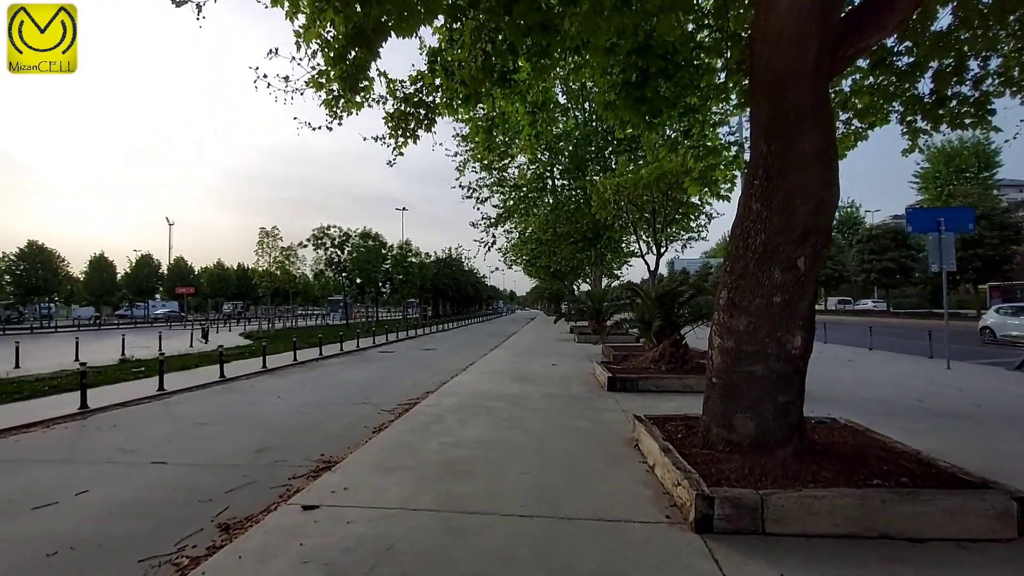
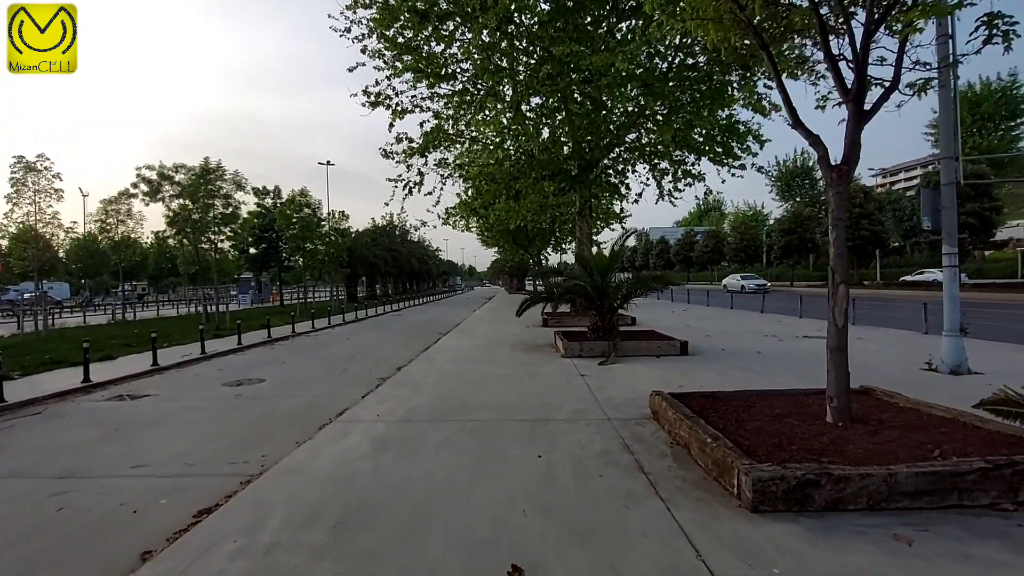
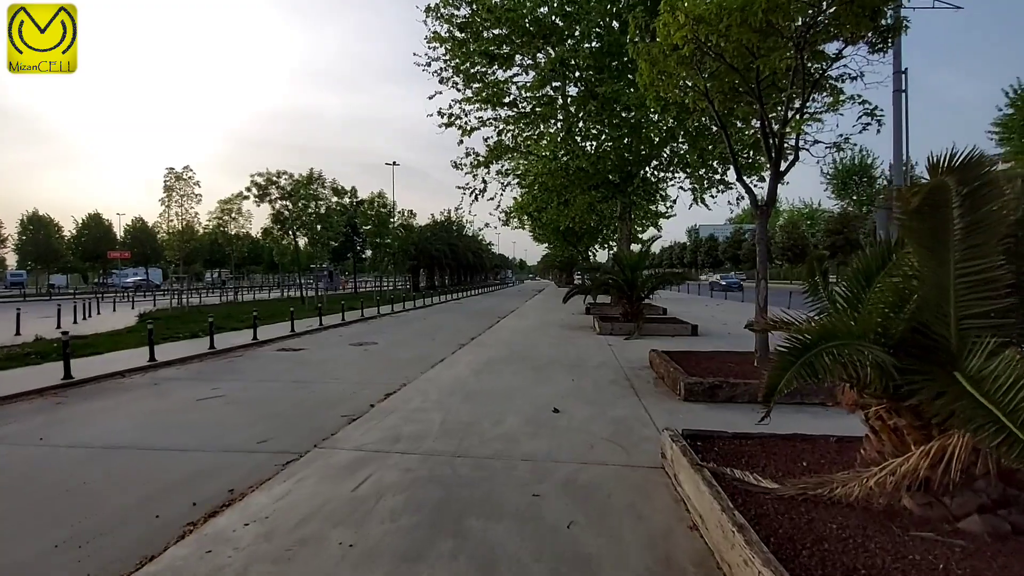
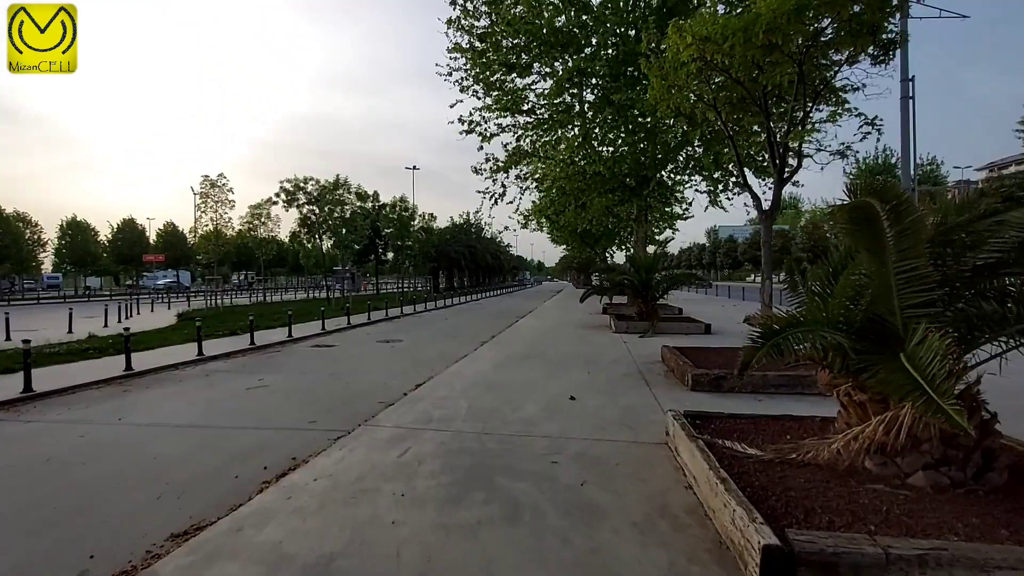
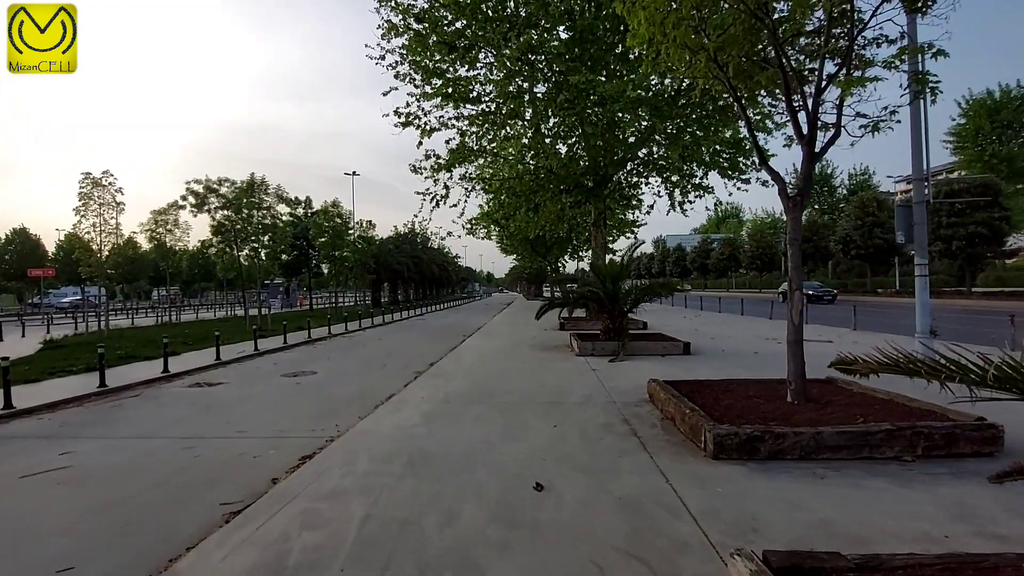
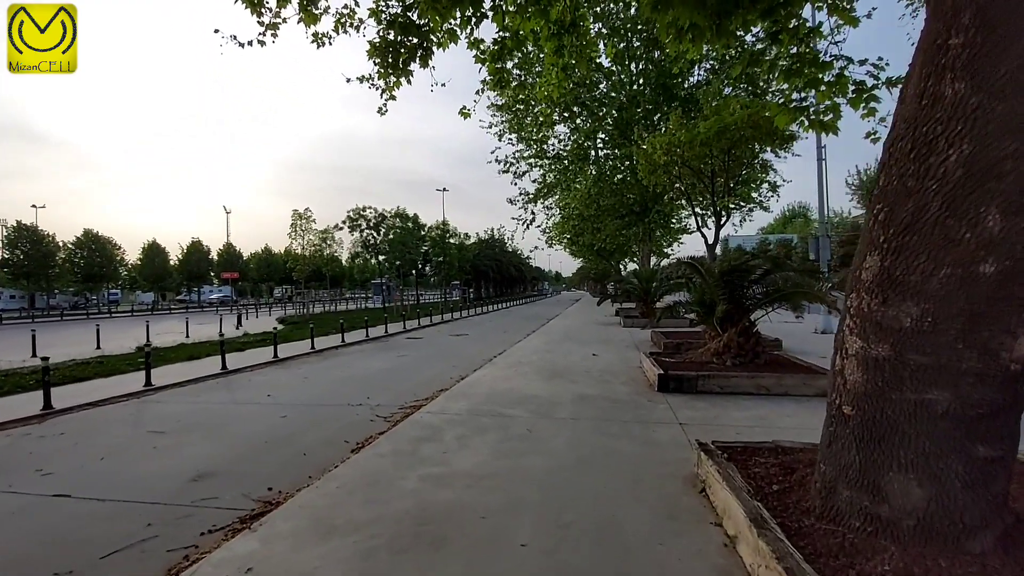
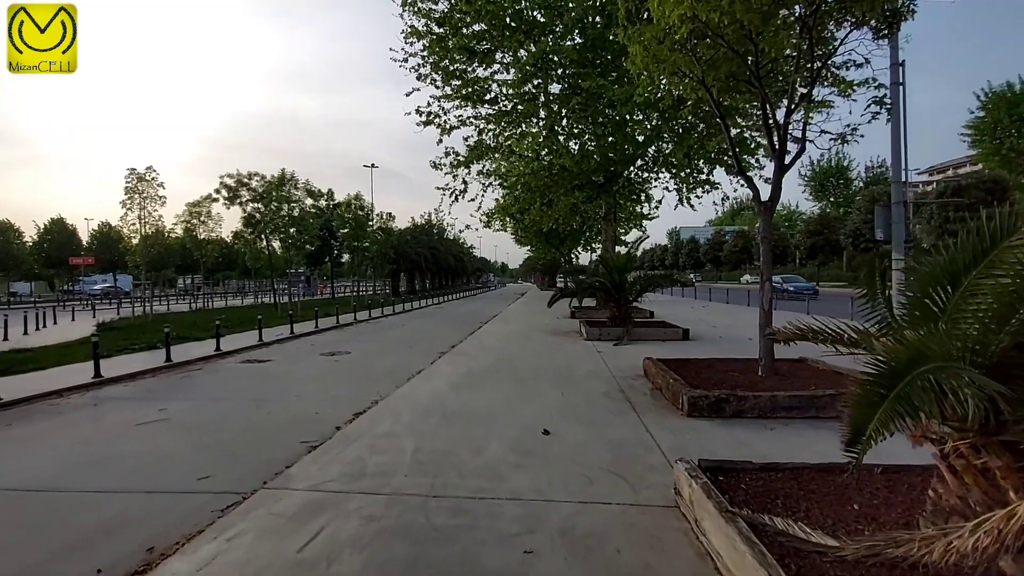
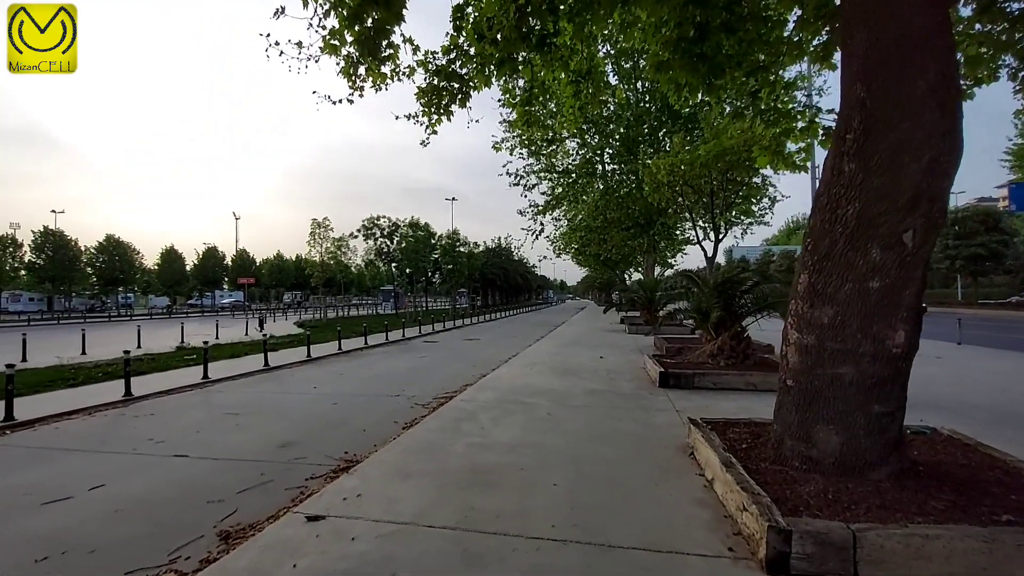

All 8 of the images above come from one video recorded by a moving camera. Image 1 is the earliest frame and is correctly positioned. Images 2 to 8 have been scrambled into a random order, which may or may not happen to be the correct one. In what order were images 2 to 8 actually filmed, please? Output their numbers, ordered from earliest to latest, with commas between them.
8, 6, 4, 3, 7, 5, 2
